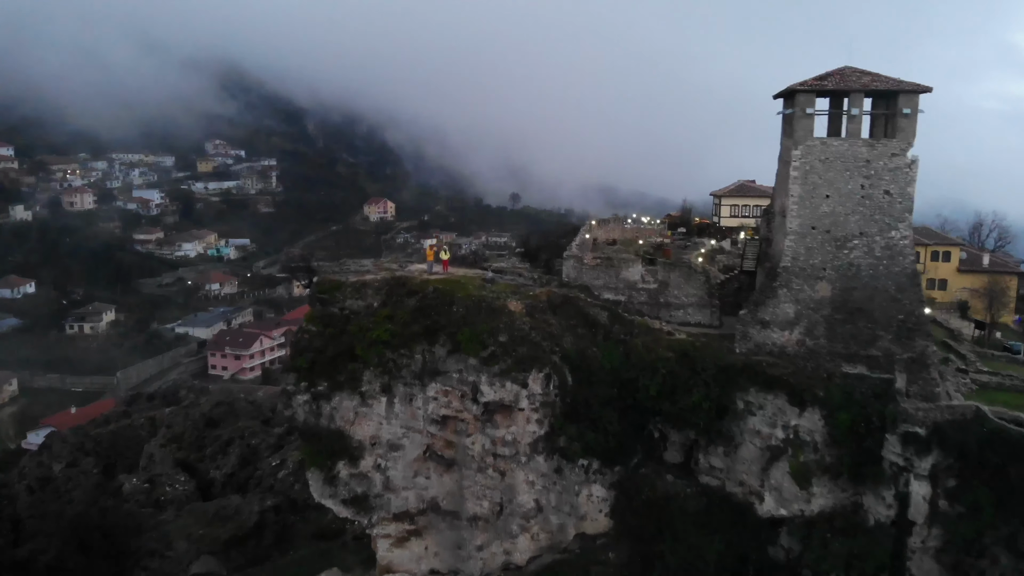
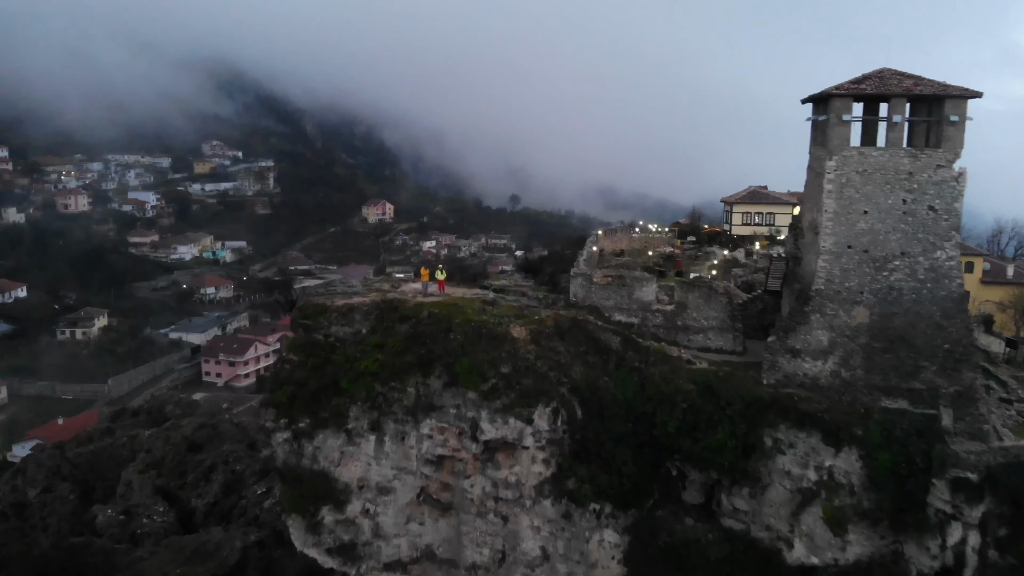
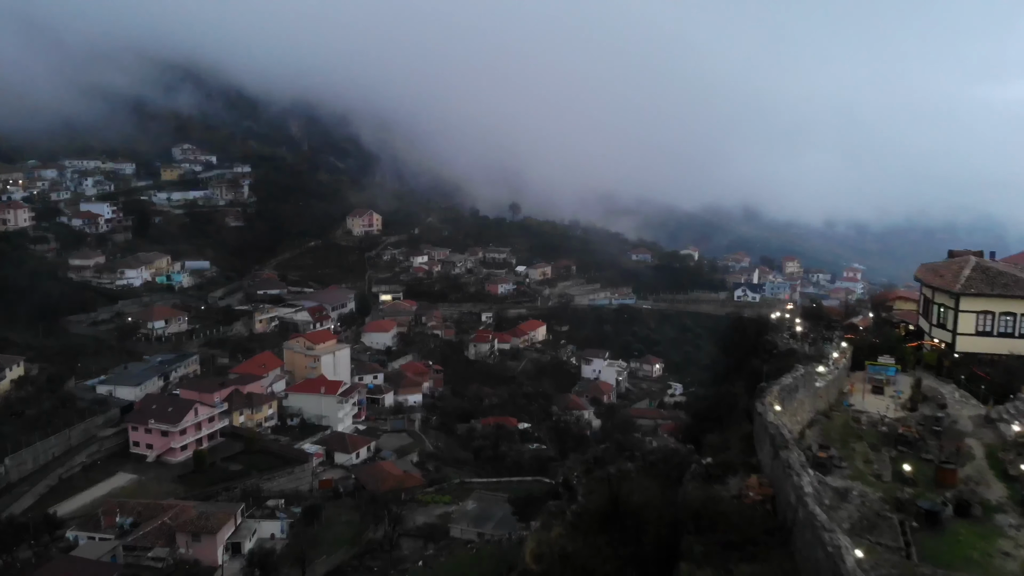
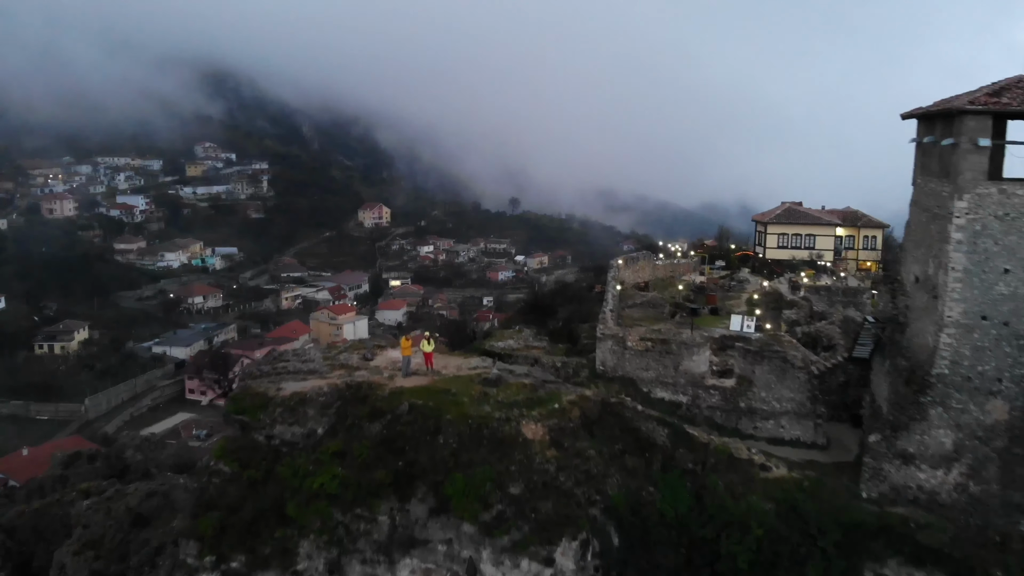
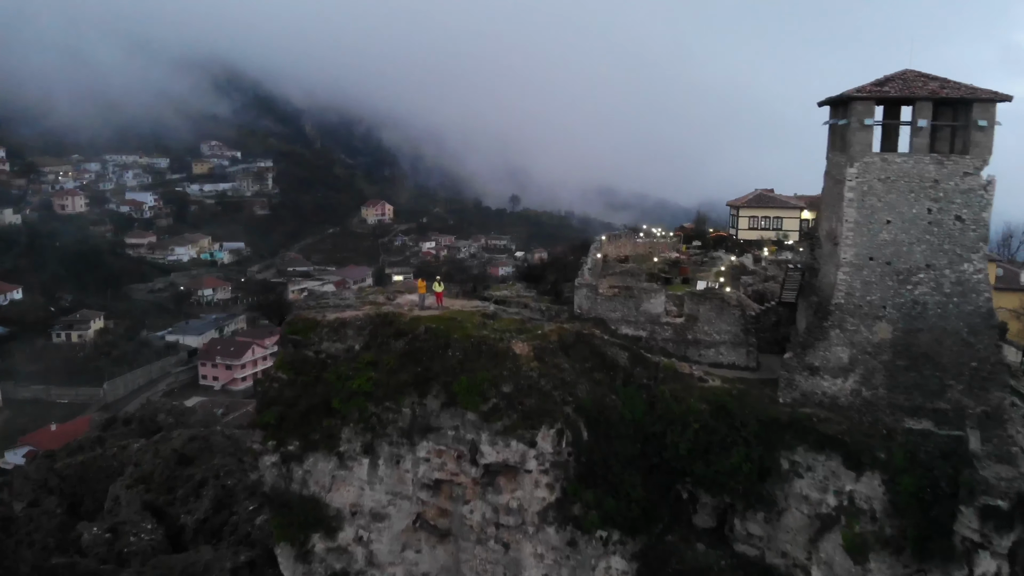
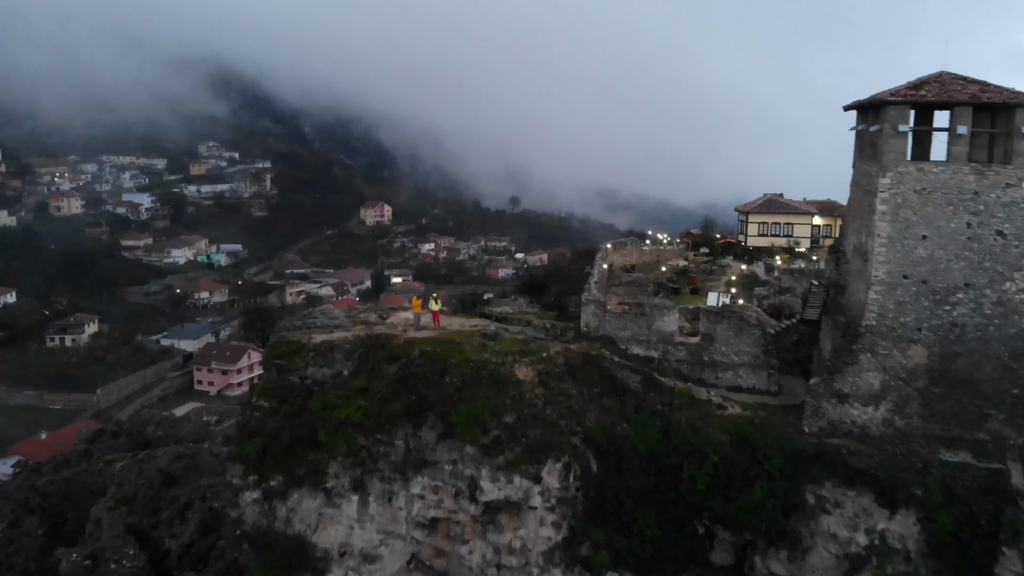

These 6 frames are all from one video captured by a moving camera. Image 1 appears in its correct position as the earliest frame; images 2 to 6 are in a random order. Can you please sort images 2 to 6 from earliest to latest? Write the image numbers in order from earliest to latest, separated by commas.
2, 5, 6, 4, 3
